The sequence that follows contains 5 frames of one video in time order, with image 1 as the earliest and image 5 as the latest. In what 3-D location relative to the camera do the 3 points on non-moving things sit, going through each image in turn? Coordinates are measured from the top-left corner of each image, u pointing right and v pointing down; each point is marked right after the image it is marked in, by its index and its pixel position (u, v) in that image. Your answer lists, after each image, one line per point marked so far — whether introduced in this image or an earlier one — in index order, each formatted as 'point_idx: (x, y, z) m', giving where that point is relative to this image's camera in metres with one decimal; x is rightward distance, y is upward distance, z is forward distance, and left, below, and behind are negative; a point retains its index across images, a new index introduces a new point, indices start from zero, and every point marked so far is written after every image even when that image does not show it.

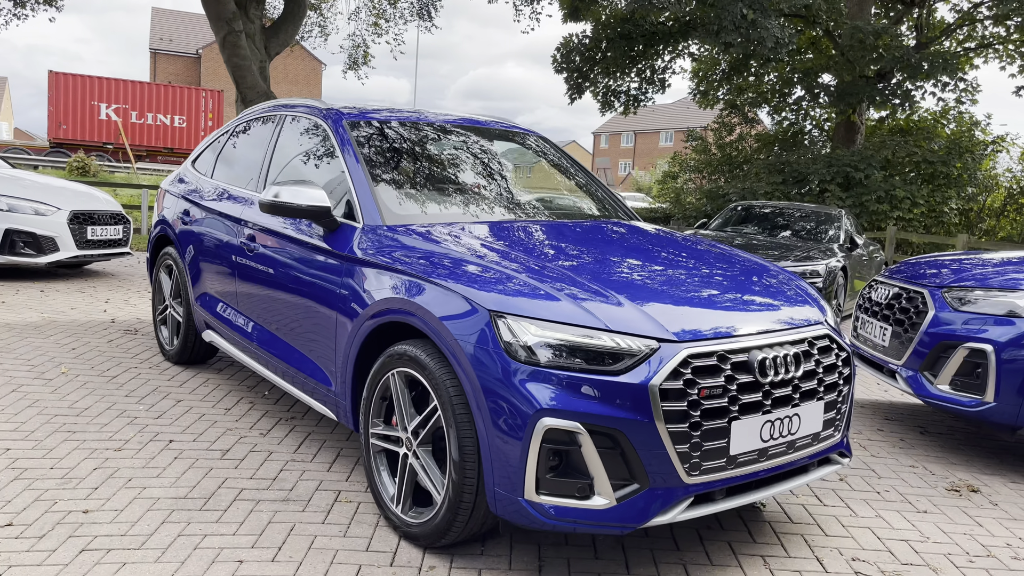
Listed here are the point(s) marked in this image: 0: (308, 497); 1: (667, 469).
0: (-0.8, -0.8, +3.4) m
1: (+0.5, -0.5, +2.6) m
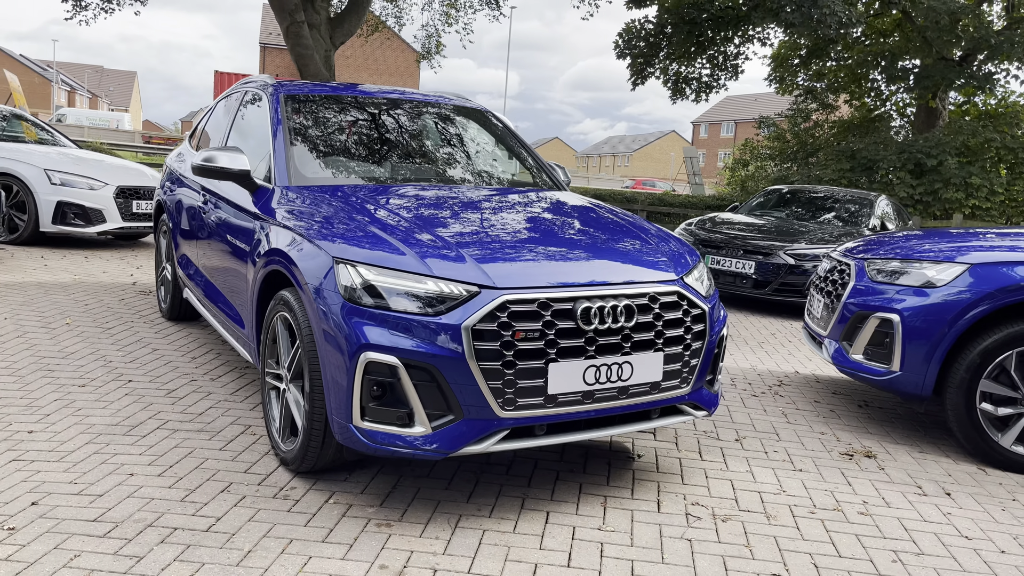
0: (-1.3, -0.6, +3.7) m
1: (-0.1, -0.4, +2.9) m
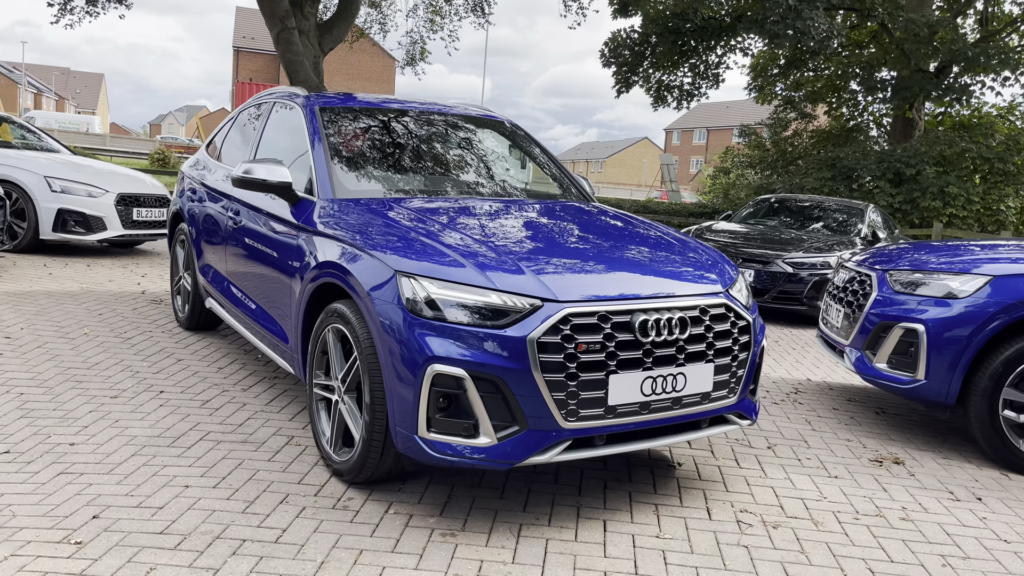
0: (-1.1, -0.7, +3.8) m
1: (+0.1, -0.4, +2.9) m
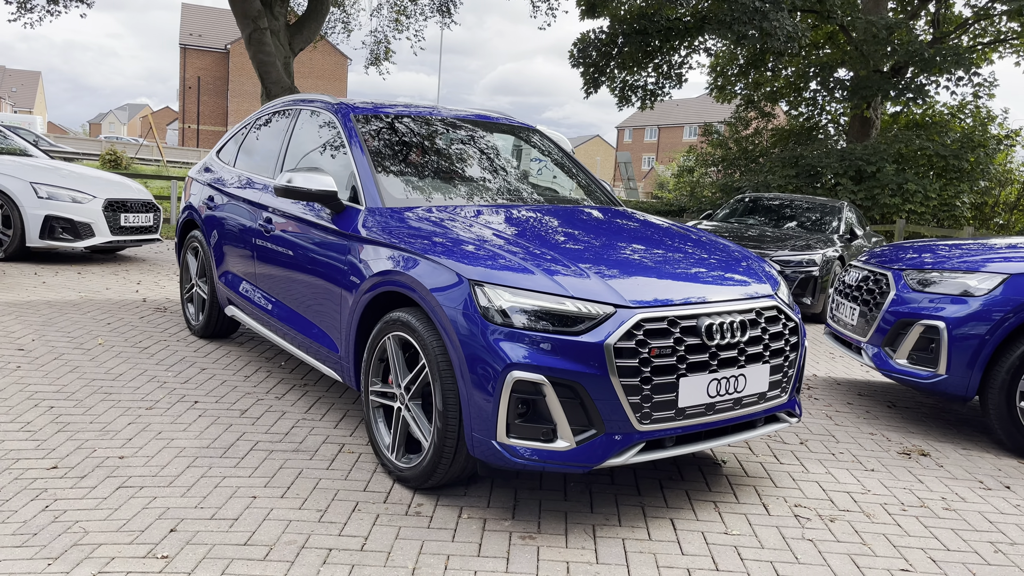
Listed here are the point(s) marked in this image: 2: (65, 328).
0: (-0.9, -0.7, +3.8) m
1: (+0.4, -0.4, +3.0) m
2: (-2.9, -0.3, +5.5) m
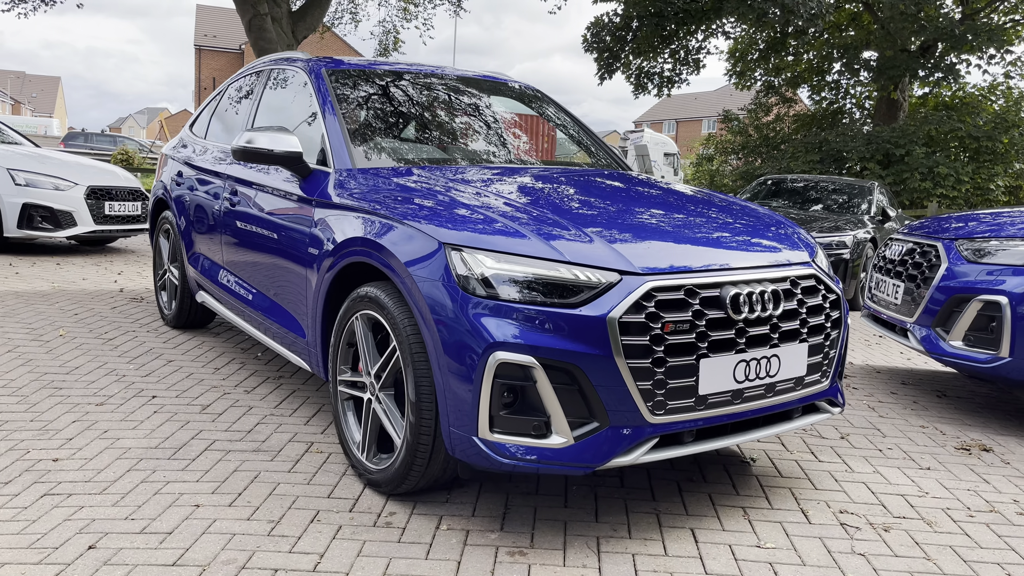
0: (-0.9, -0.6, +3.3) m
1: (+0.3, -0.3, +2.5) m
2: (-2.9, -0.2, +5.1) m
